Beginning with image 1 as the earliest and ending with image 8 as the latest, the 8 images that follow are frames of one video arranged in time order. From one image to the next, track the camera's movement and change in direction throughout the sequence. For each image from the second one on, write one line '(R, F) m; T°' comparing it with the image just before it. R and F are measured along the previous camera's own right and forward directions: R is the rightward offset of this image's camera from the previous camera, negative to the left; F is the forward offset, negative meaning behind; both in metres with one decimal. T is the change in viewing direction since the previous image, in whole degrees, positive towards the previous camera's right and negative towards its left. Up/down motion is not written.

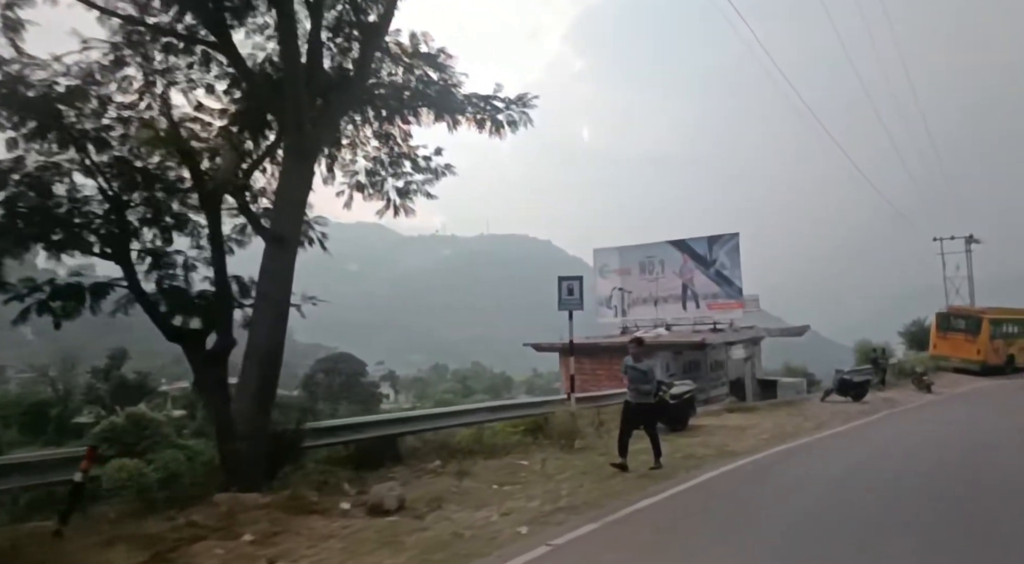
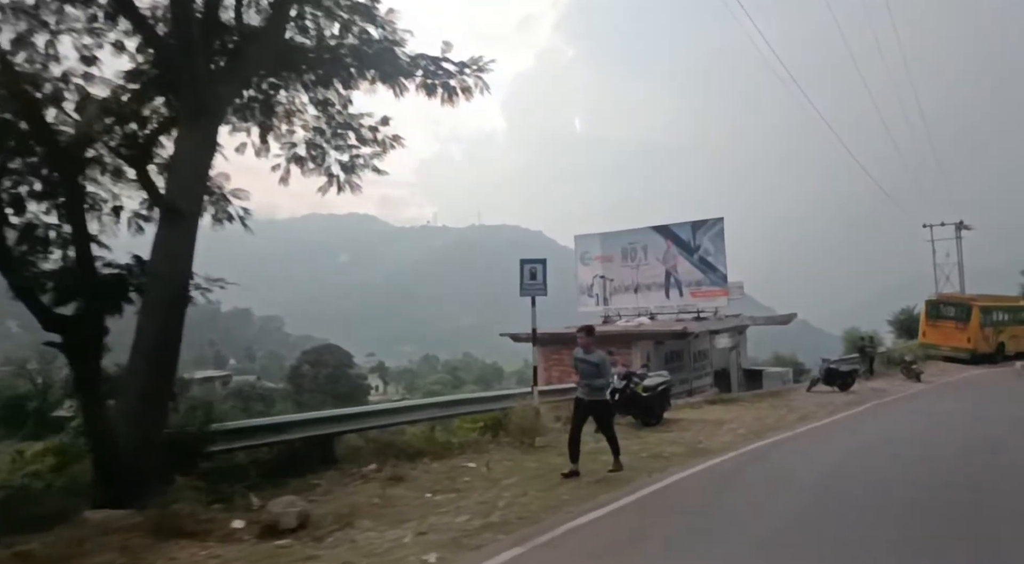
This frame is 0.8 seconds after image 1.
(+0.3, +0.4) m; +1°
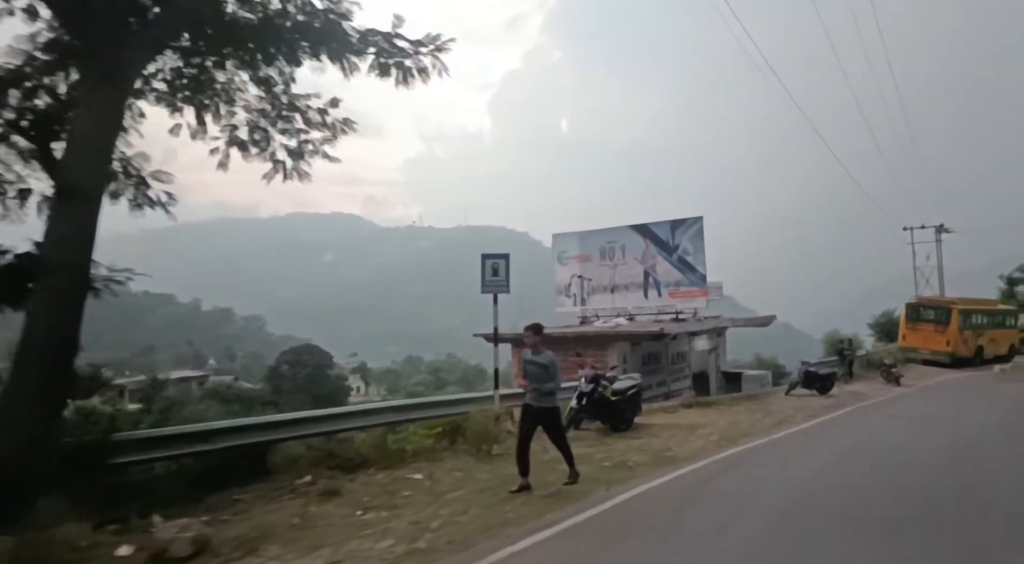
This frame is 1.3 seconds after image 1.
(+0.2, +0.3) m; +1°
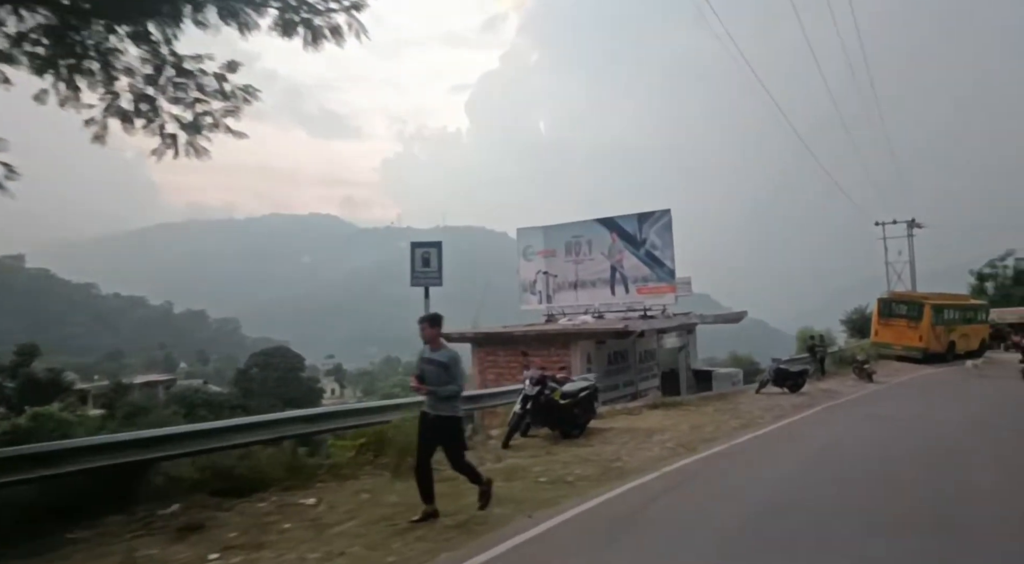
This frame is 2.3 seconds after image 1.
(+0.3, +0.4) m; +2°
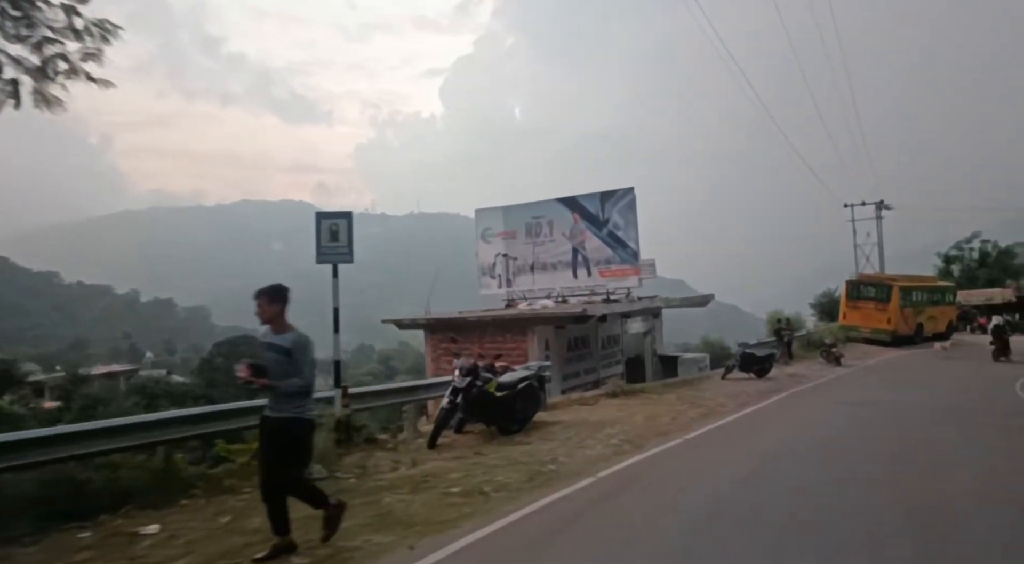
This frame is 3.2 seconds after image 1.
(+0.3, +0.5) m; +2°
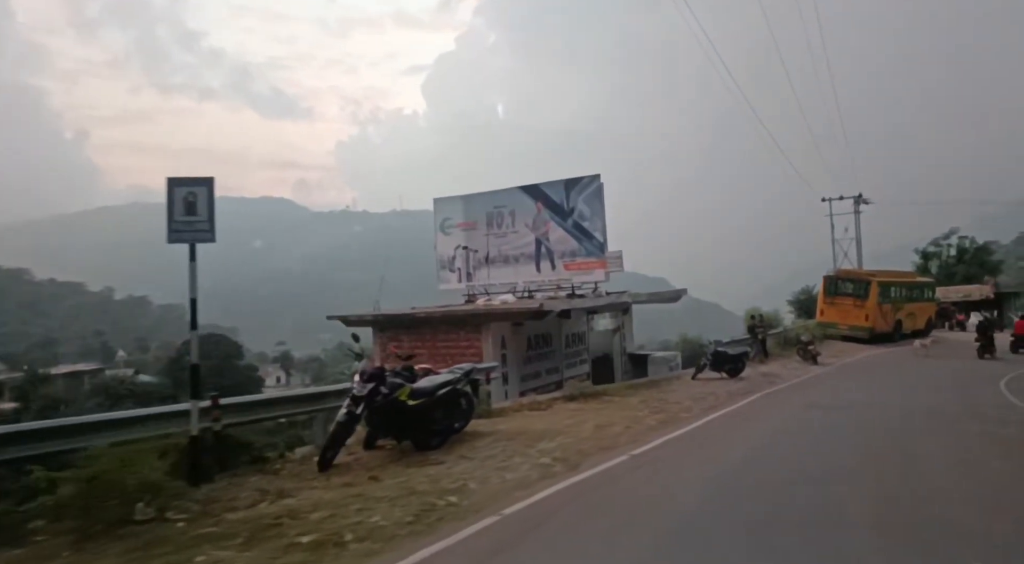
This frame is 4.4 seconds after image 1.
(+0.3, +0.6) m; +2°
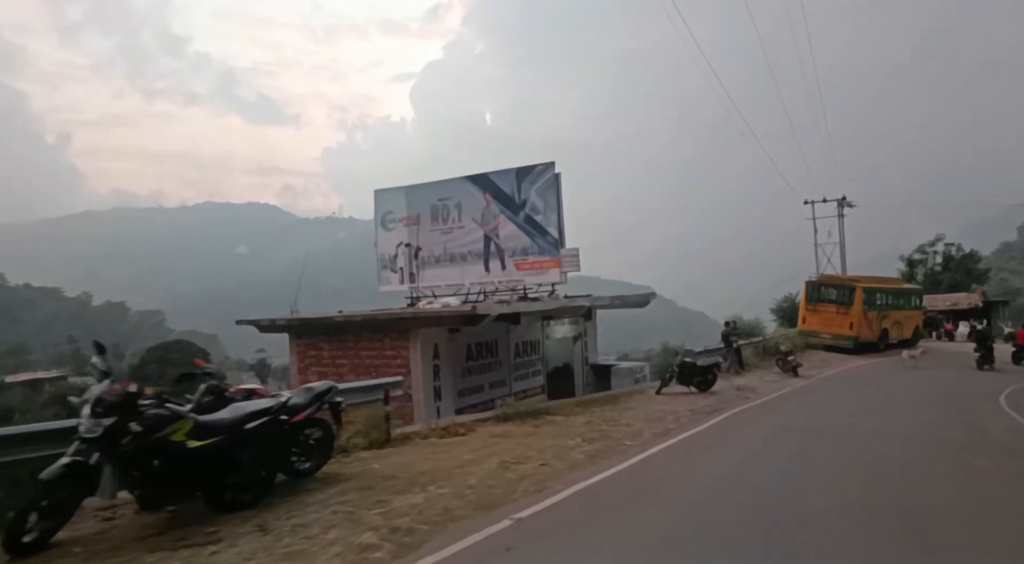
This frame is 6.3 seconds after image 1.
(+0.5, +0.9) m; +1°
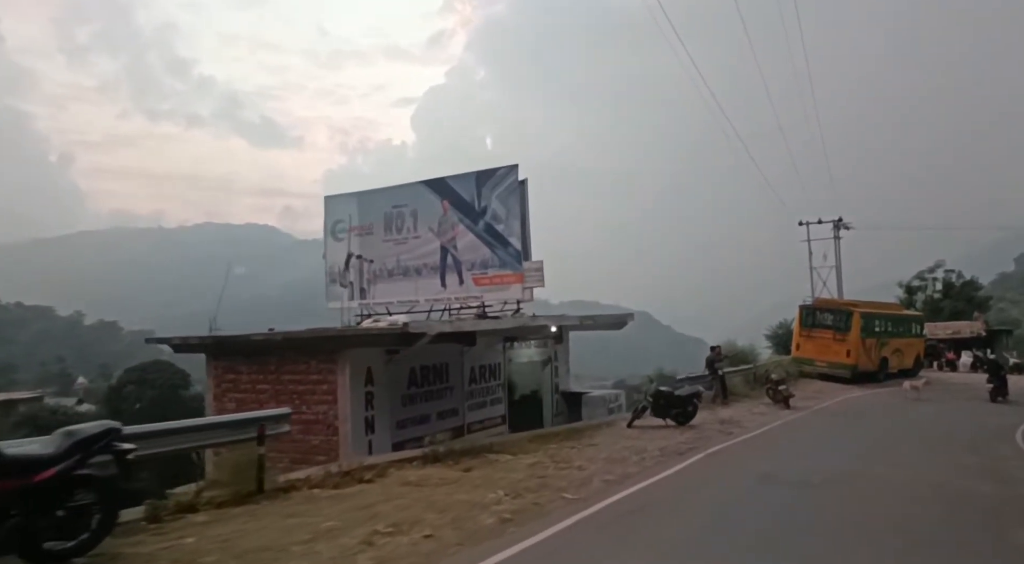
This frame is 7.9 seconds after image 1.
(+0.4, +0.8) m; 0°
